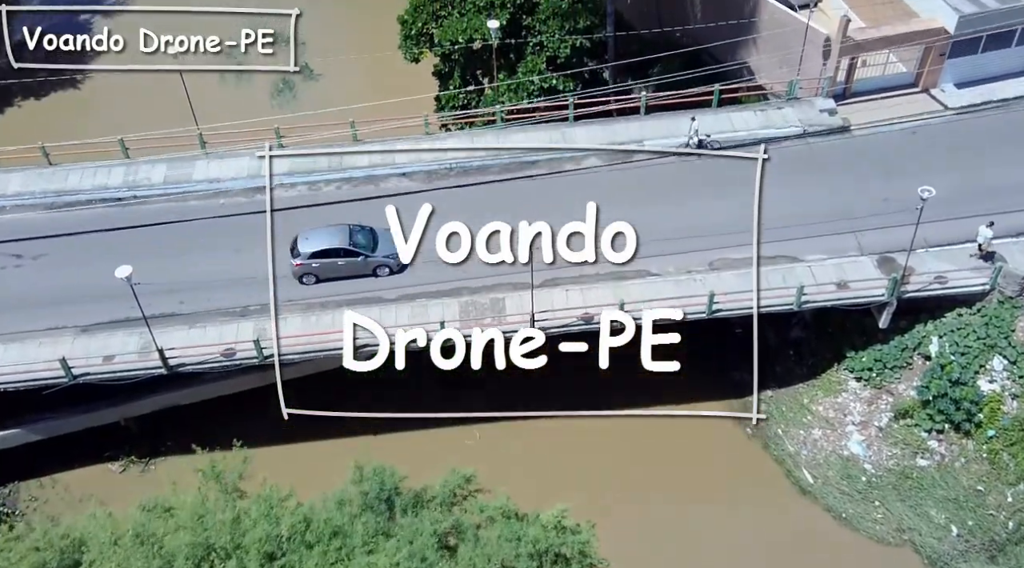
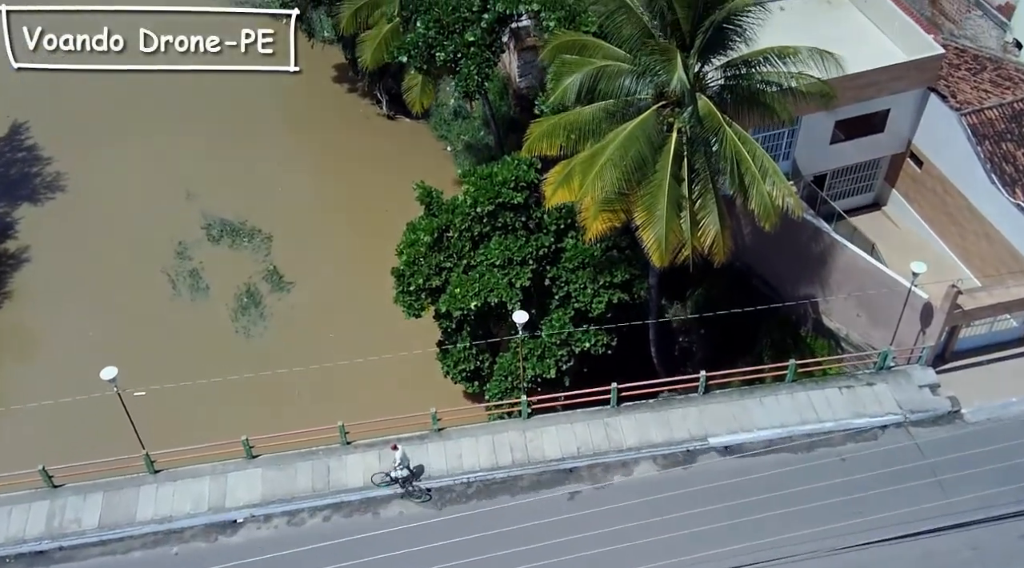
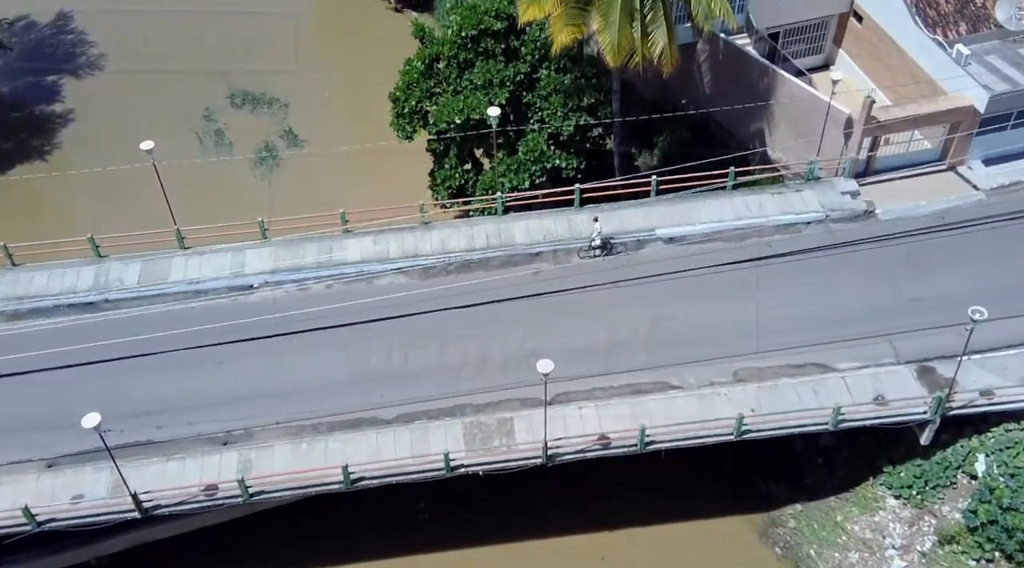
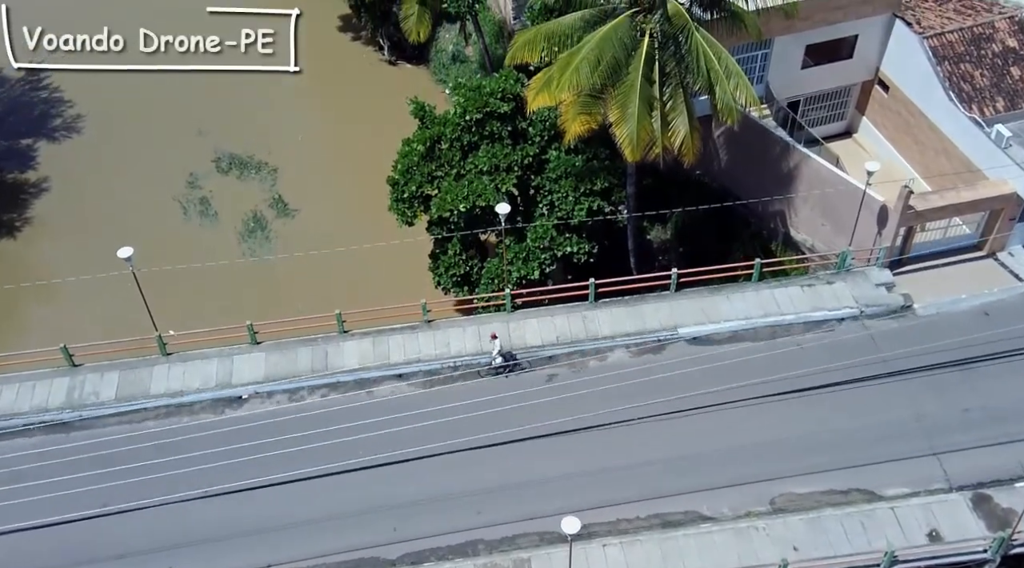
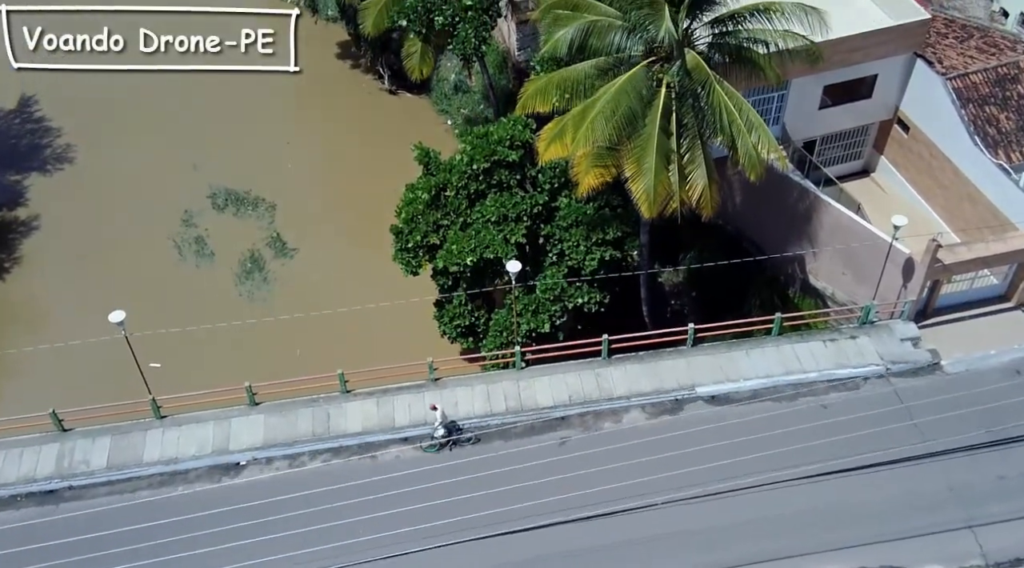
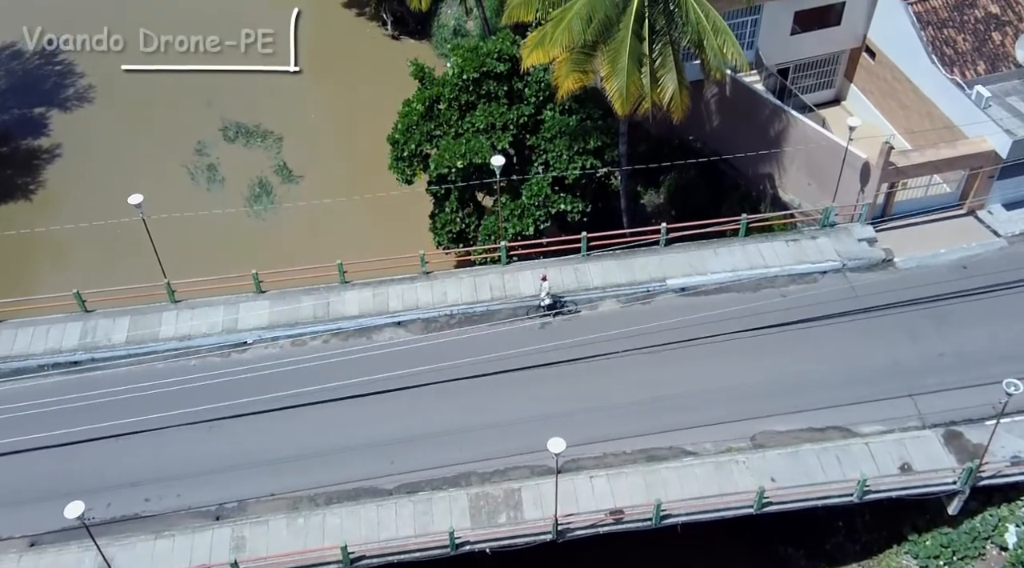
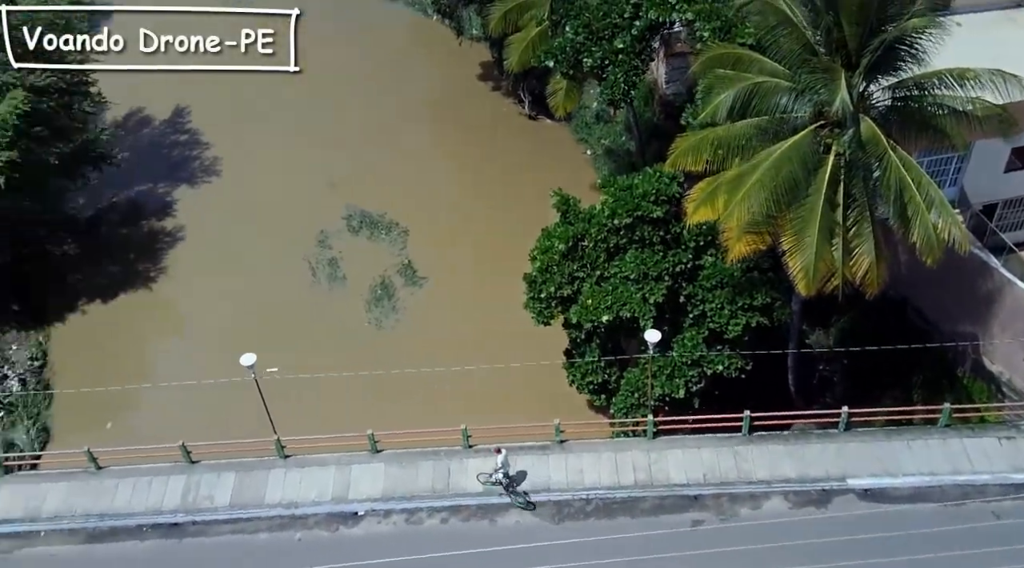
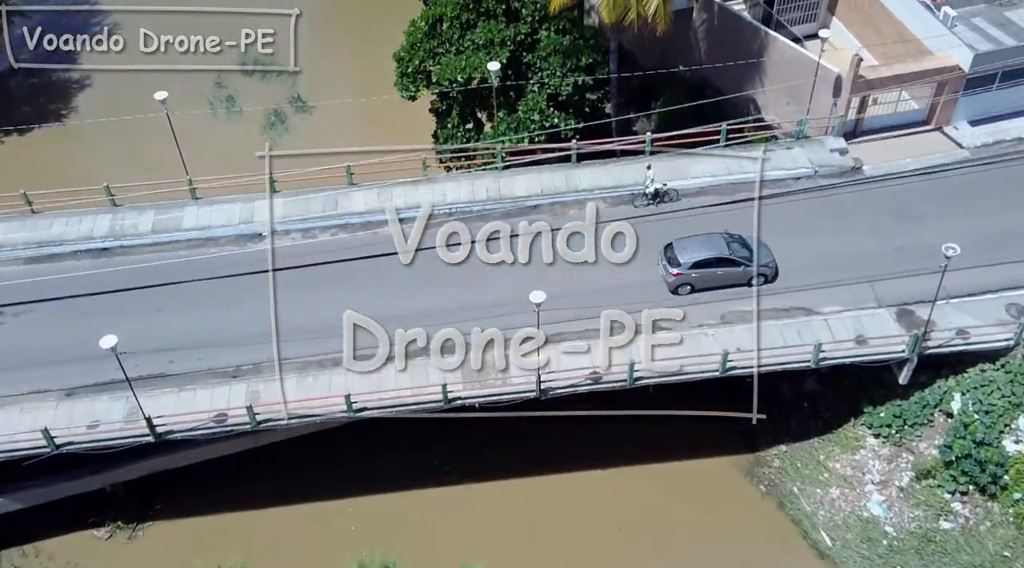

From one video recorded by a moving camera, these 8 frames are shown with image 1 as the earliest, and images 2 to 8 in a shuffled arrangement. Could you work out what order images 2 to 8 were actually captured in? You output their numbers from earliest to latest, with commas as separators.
8, 3, 6, 4, 5, 2, 7
